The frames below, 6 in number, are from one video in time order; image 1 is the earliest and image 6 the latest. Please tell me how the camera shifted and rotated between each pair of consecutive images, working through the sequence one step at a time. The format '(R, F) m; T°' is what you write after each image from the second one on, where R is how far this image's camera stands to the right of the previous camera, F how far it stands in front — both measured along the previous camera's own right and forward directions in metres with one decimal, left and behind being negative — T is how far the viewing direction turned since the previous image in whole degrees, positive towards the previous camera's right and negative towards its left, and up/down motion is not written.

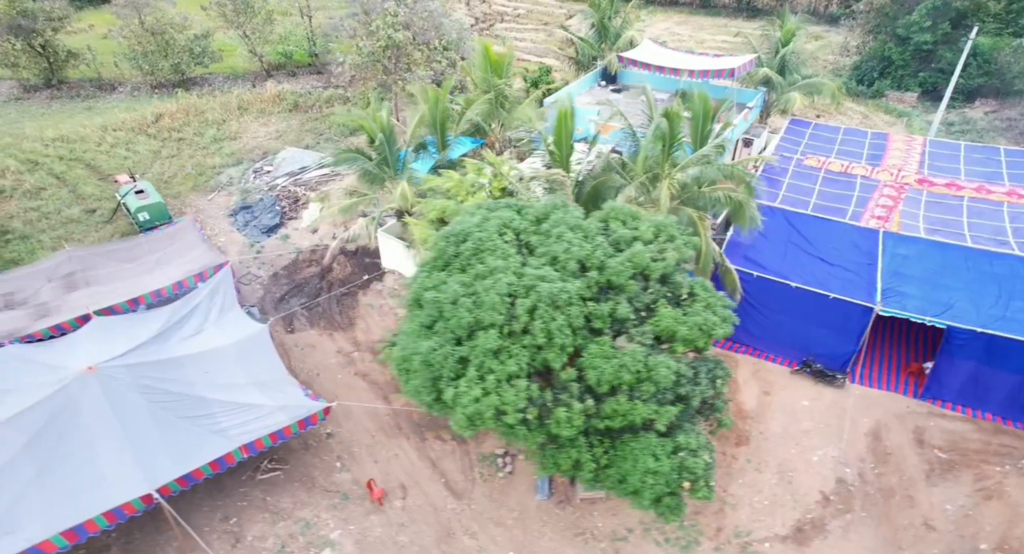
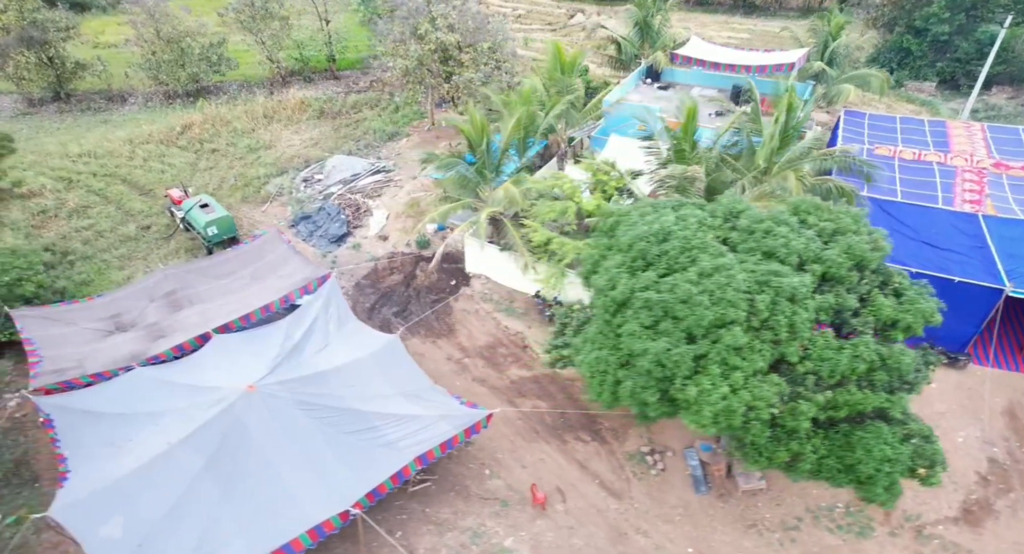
(-3.8, +0.1) m; +3°
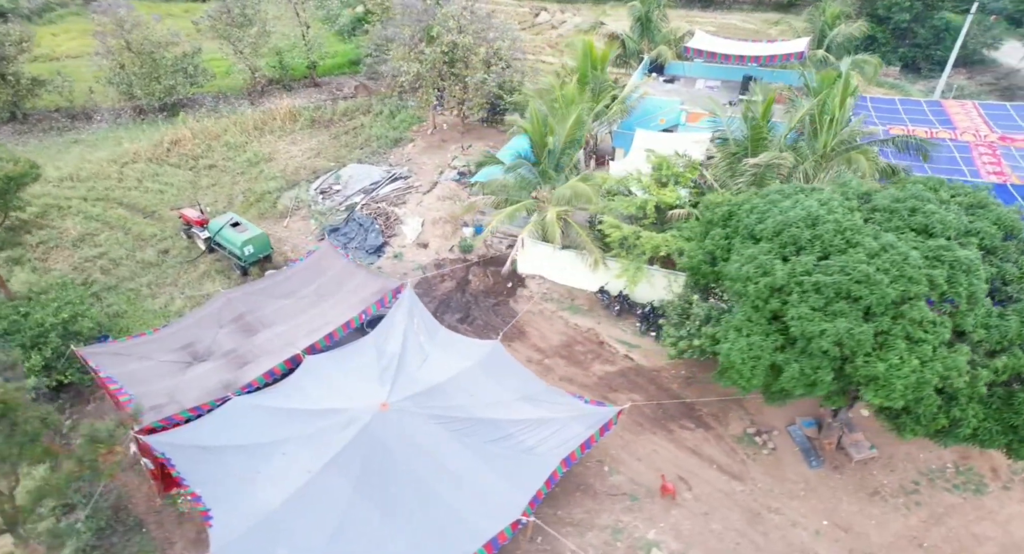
(-3.6, +0.2) m; +6°
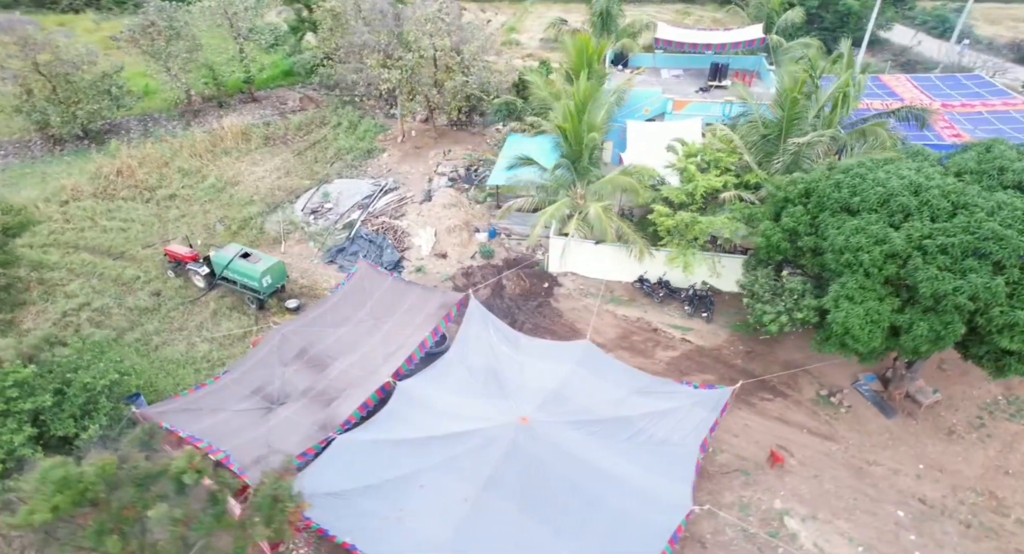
(-4.0, +0.5) m; +9°
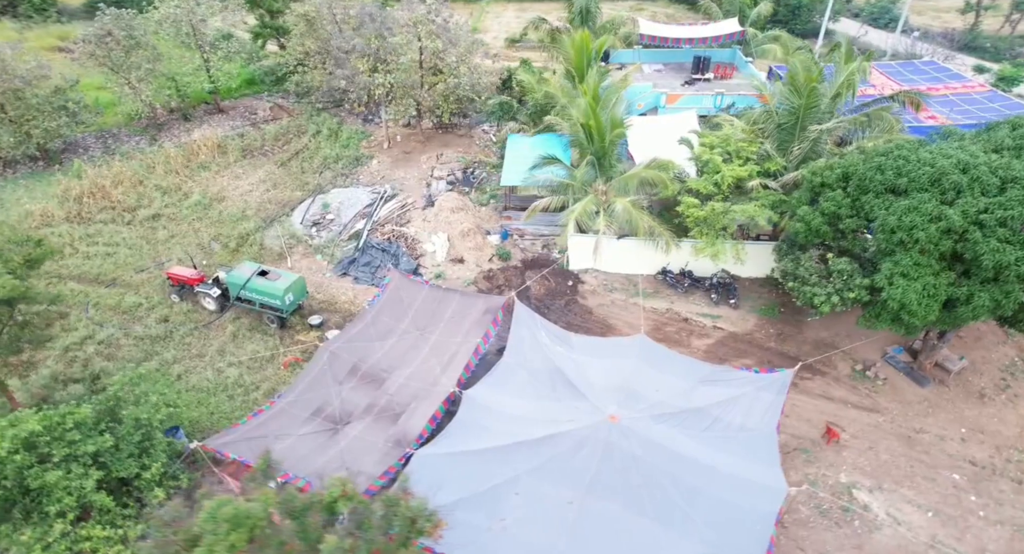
(-2.4, +0.2) m; +5°
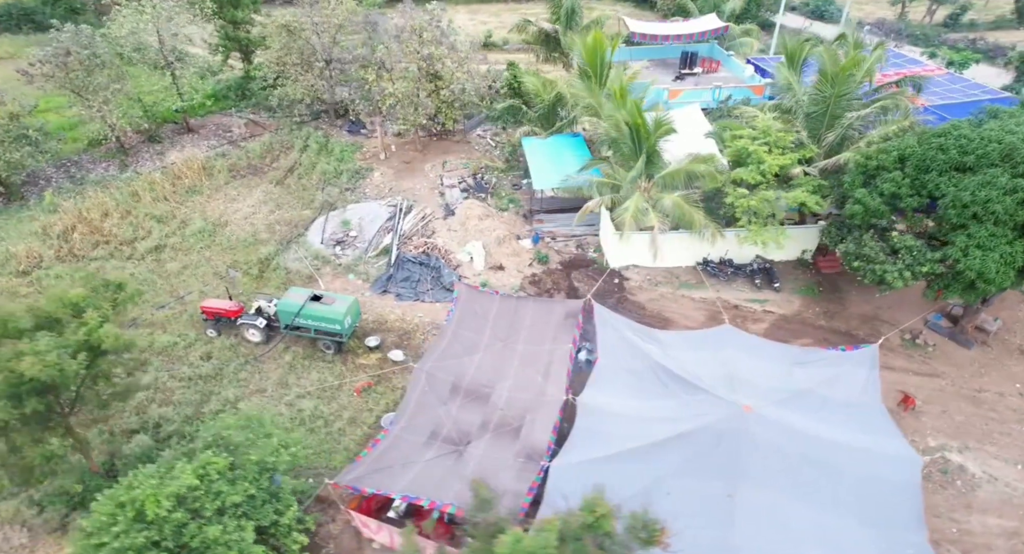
(-3.5, +0.3) m; +6°
